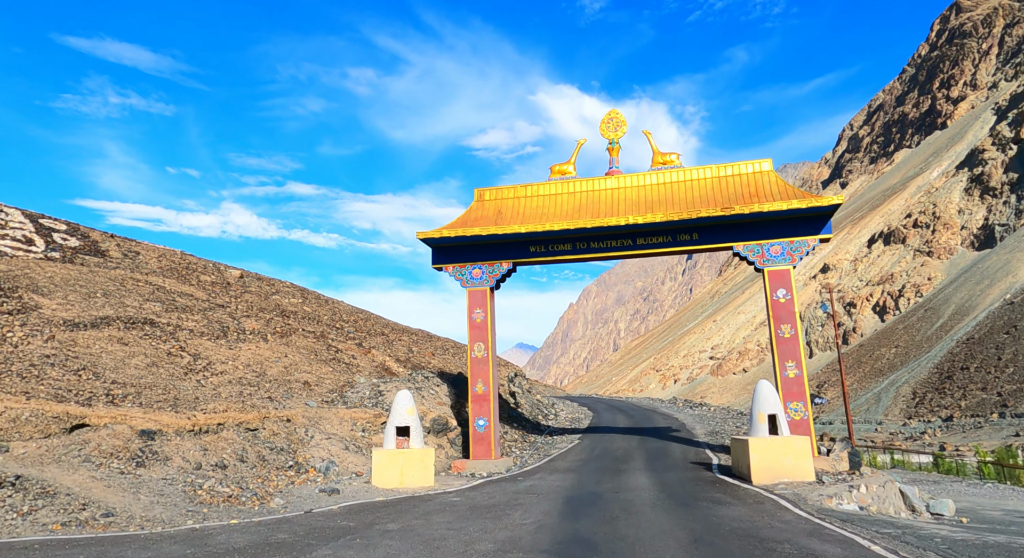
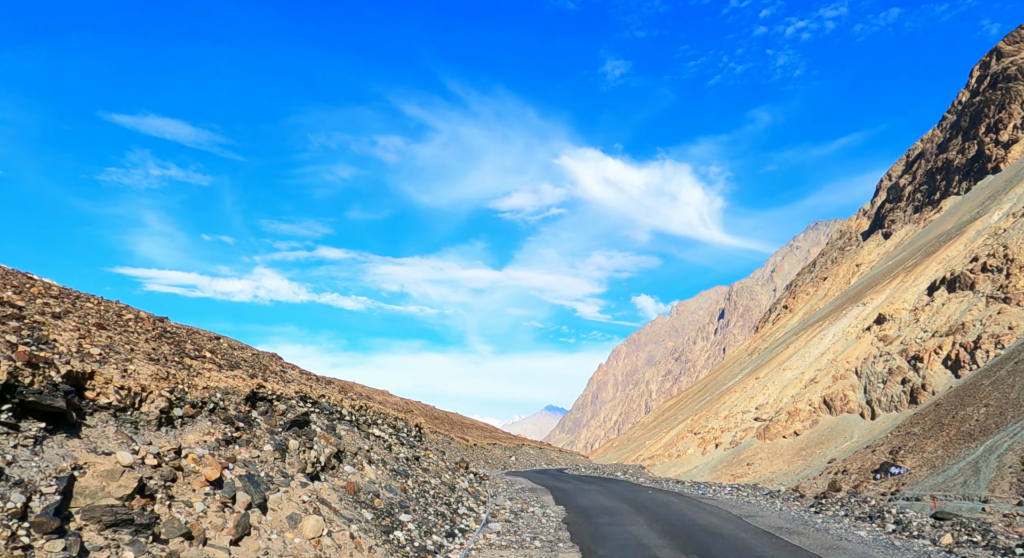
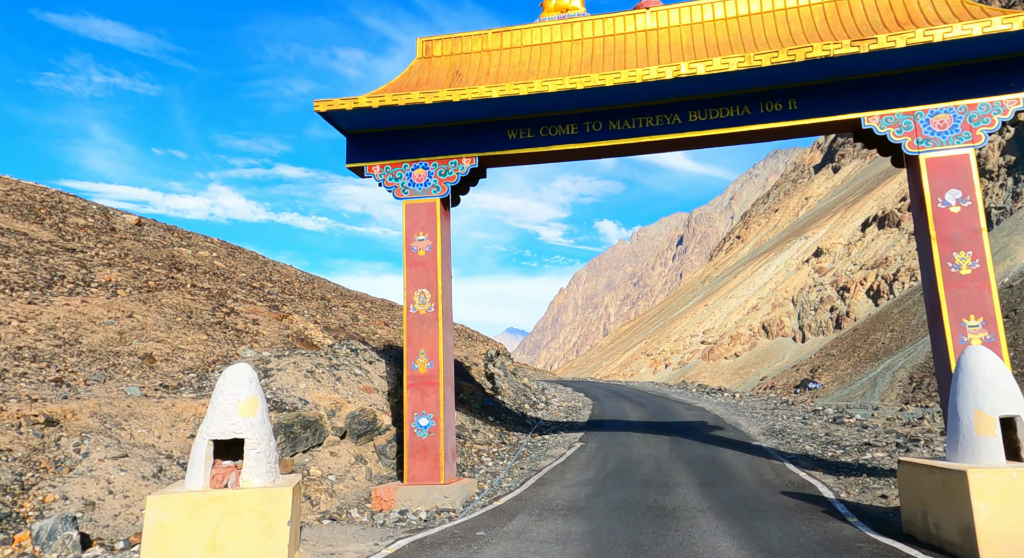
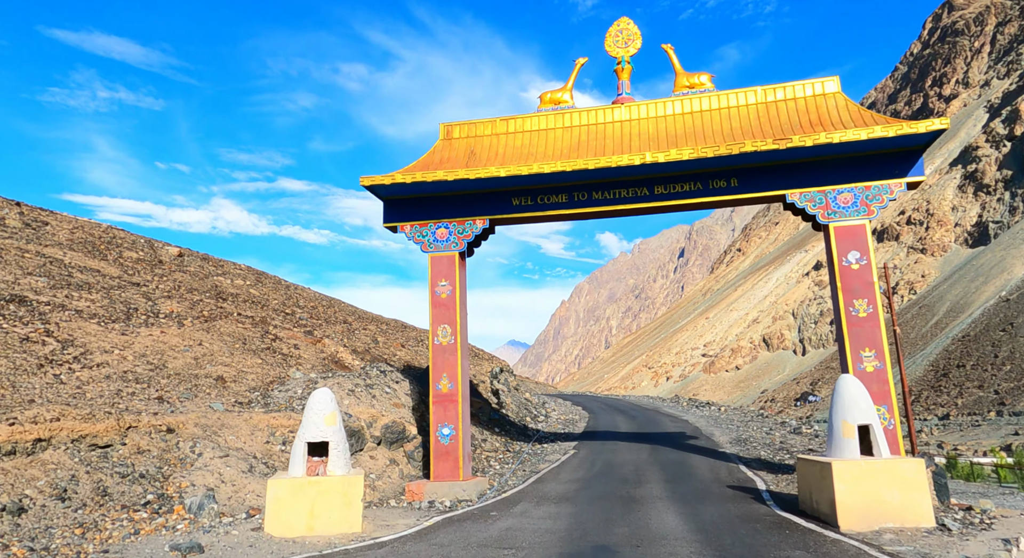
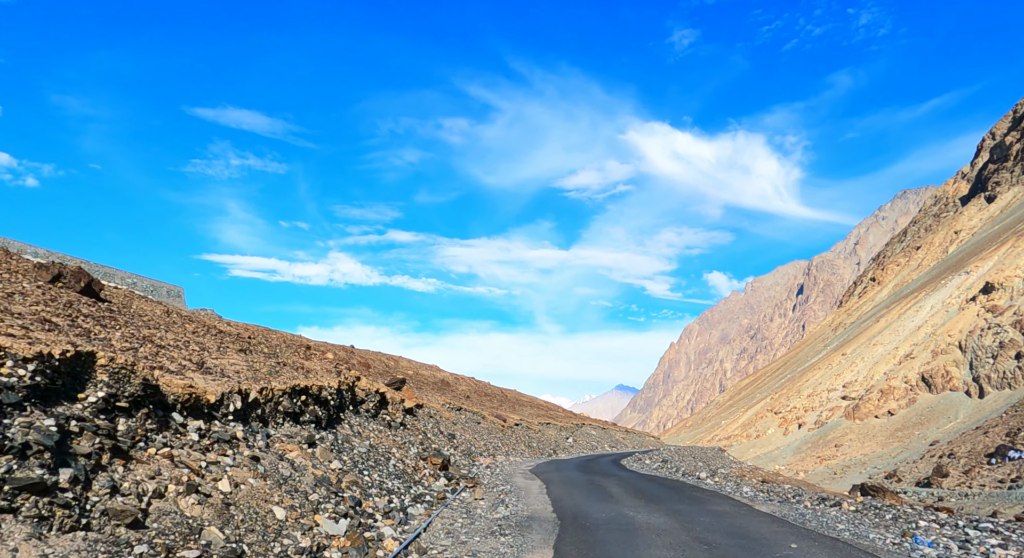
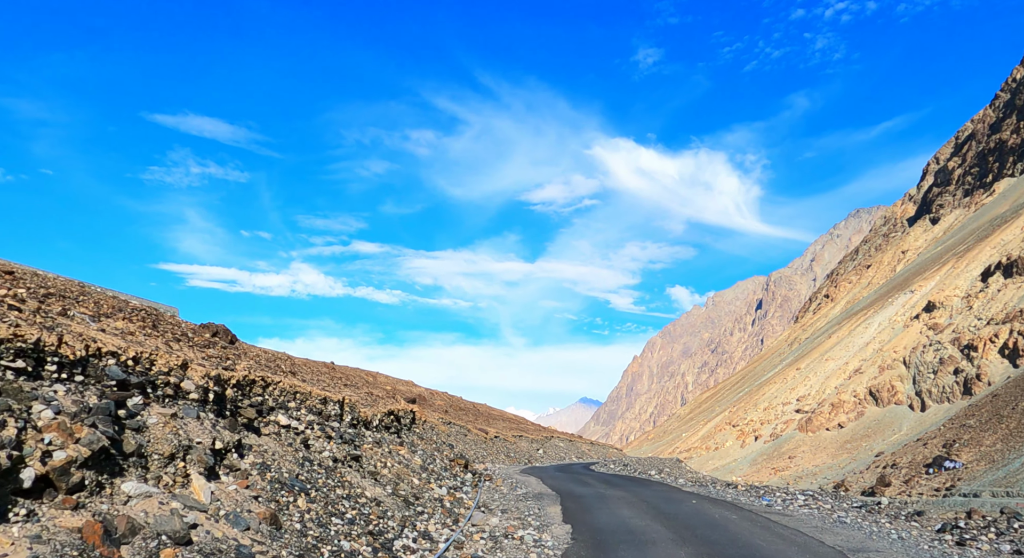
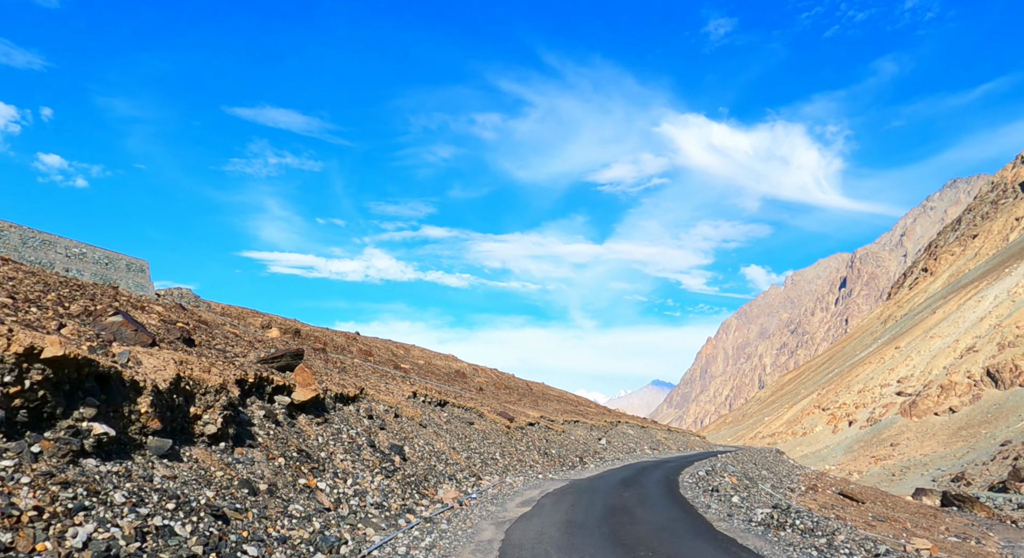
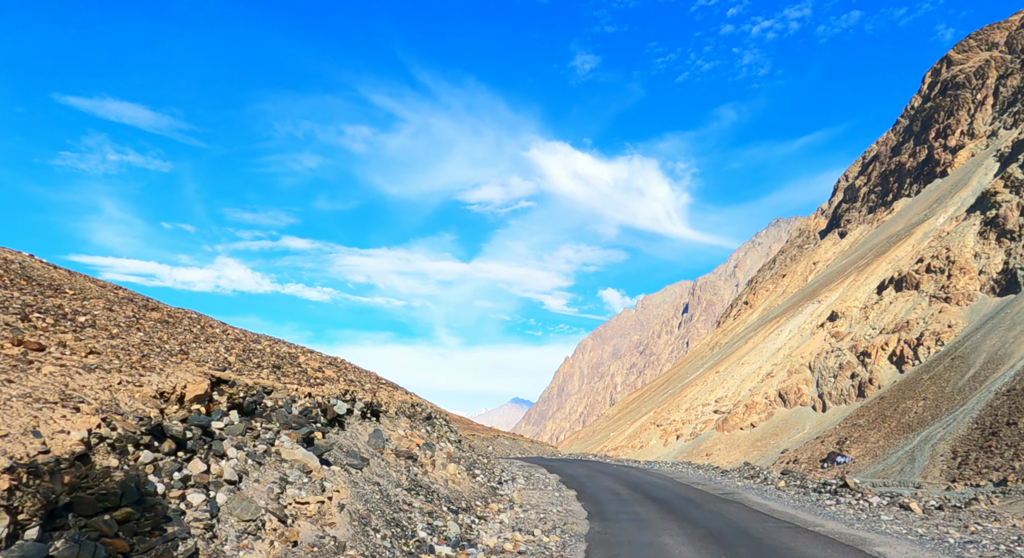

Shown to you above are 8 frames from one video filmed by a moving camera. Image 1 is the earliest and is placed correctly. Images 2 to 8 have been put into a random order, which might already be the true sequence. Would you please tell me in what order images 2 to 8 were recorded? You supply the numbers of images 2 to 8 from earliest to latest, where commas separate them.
4, 3, 8, 2, 6, 5, 7
